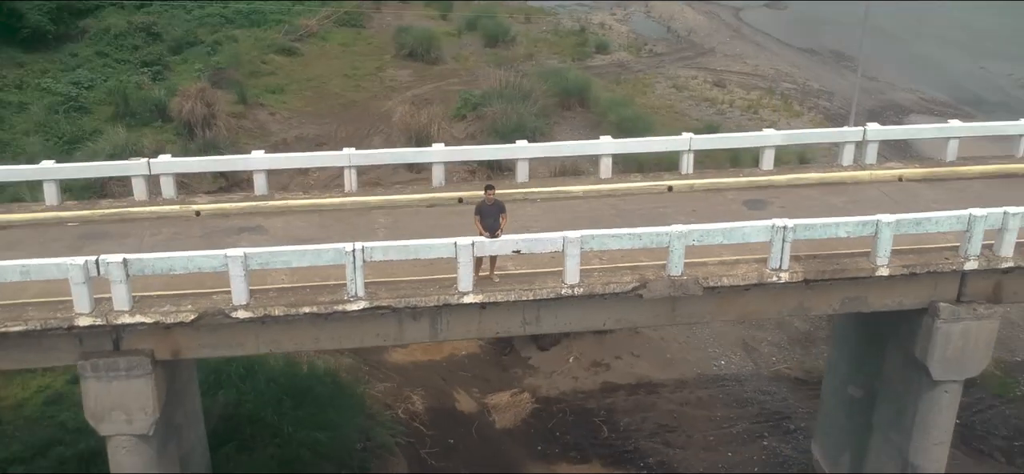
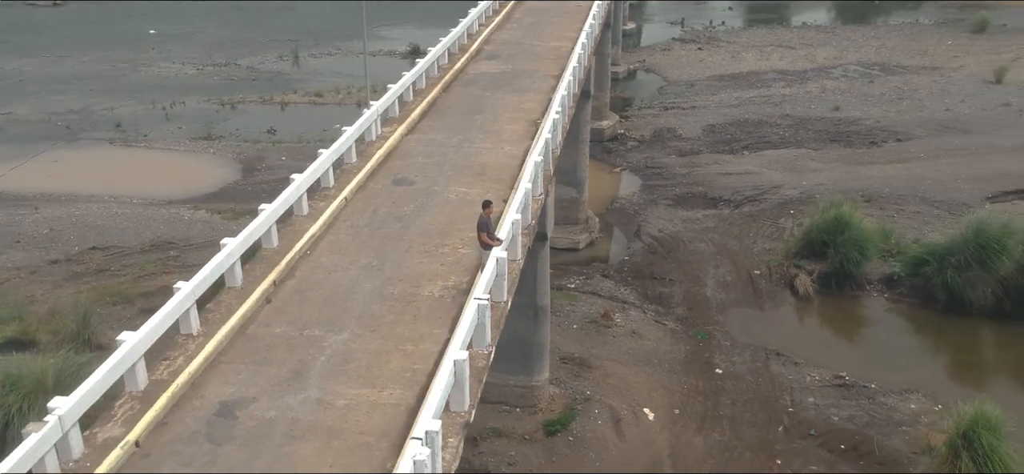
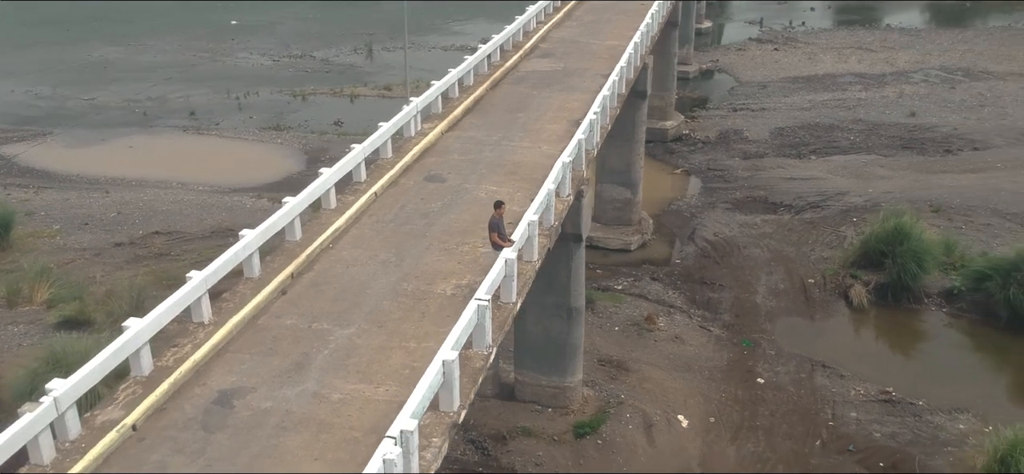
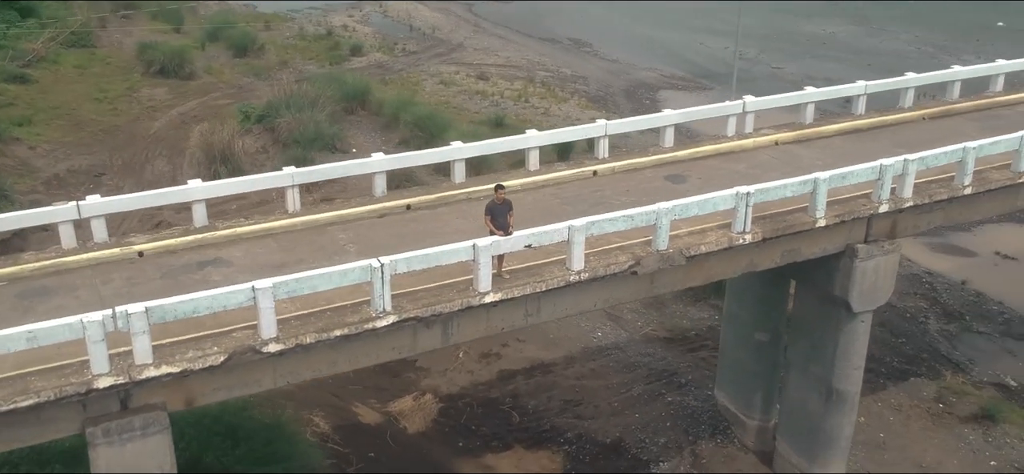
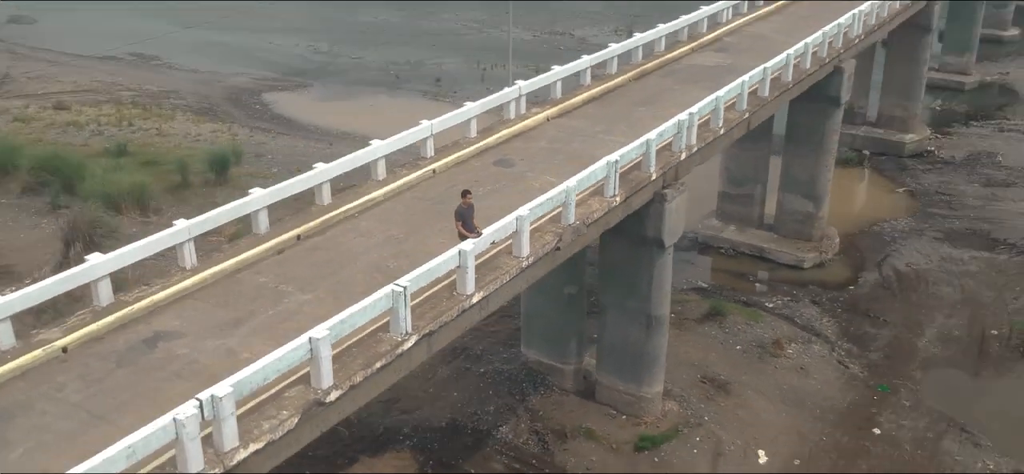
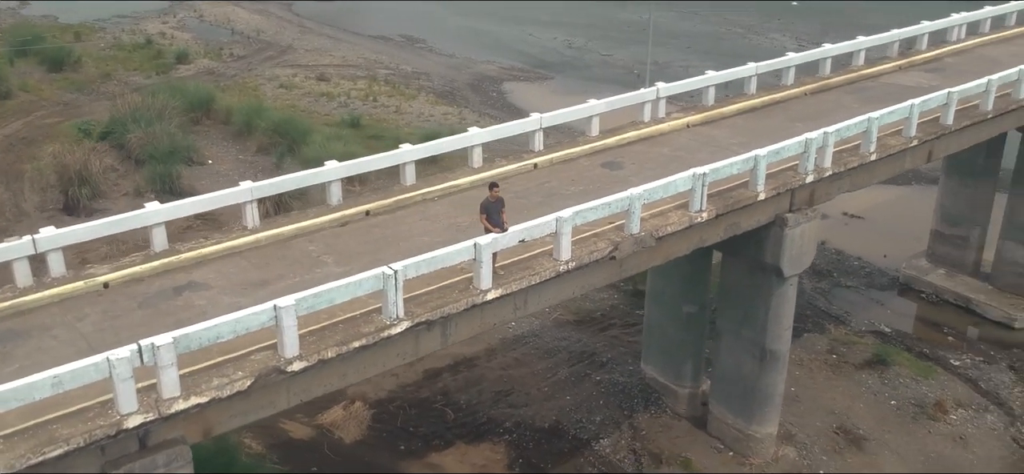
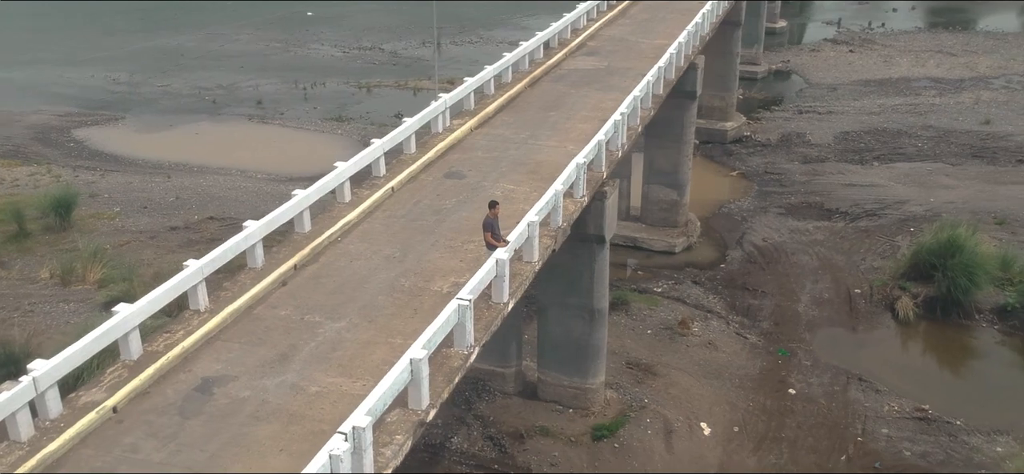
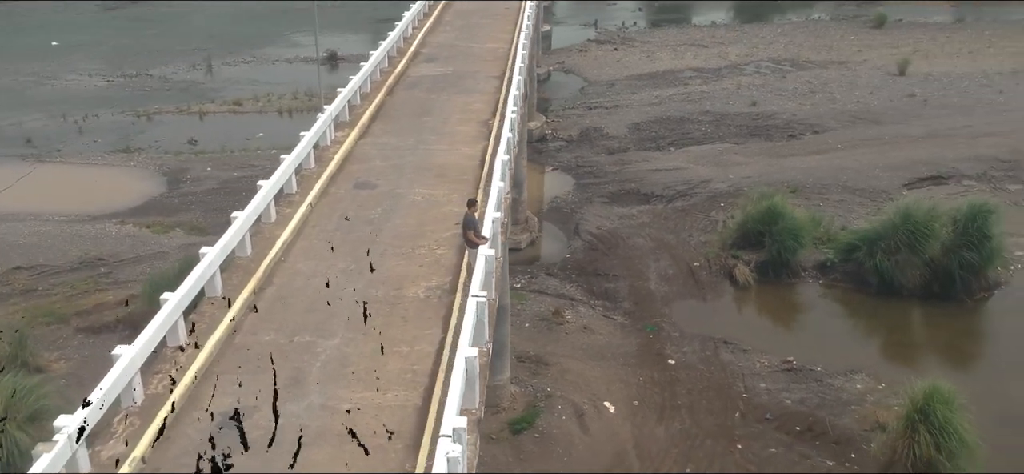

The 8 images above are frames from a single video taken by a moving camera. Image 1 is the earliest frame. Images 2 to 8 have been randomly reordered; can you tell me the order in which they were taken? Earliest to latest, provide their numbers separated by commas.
4, 6, 5, 7, 3, 2, 8
